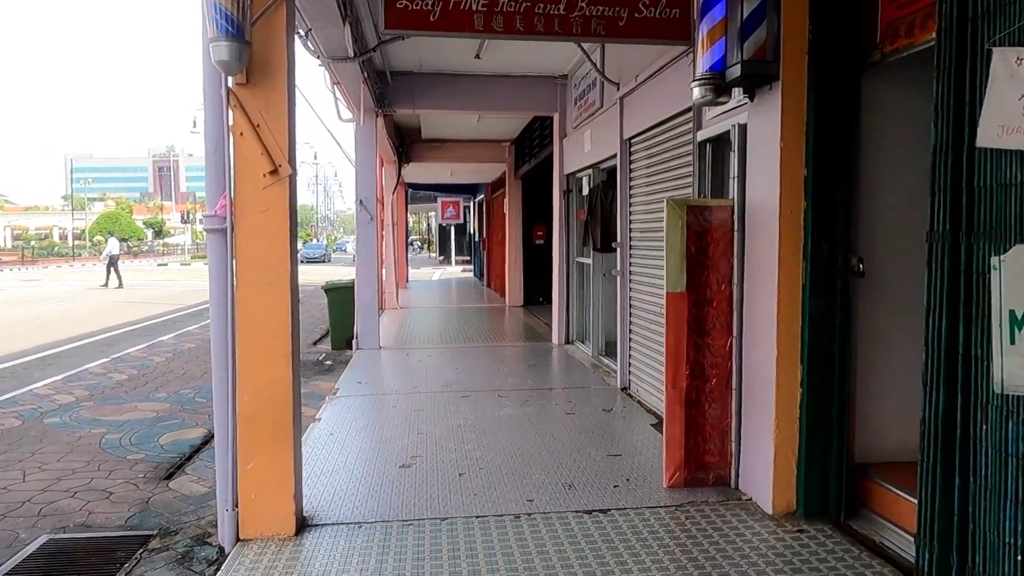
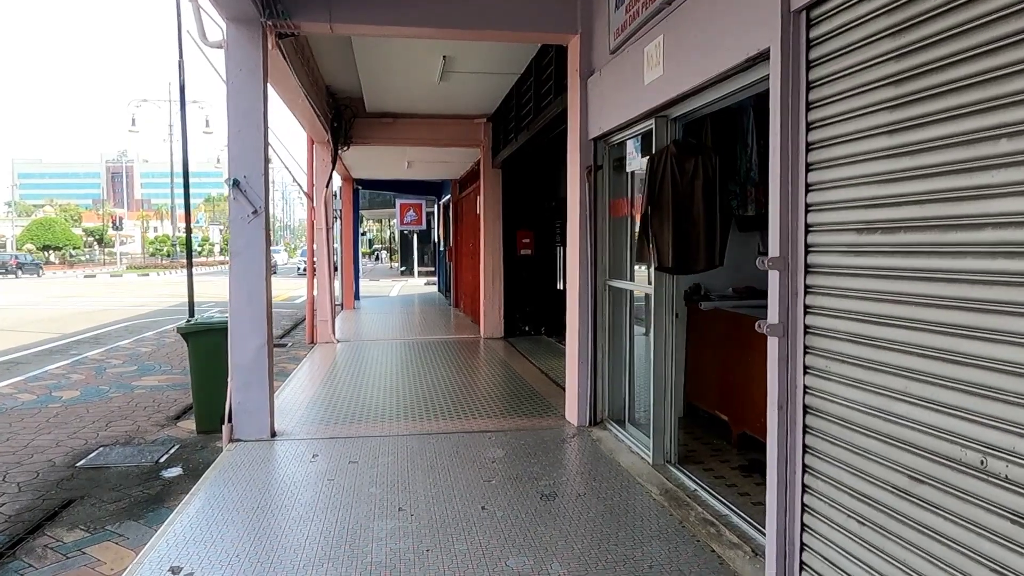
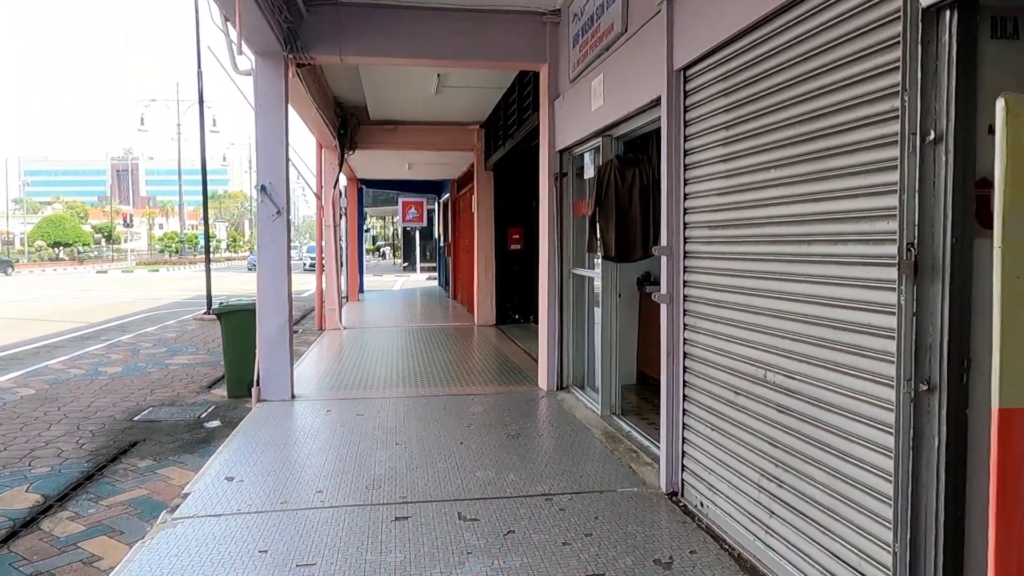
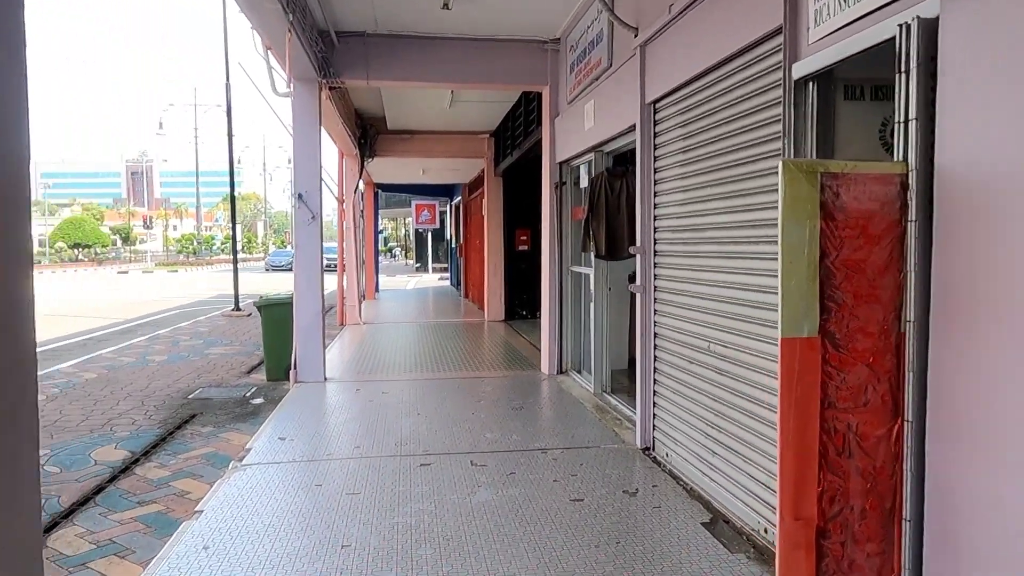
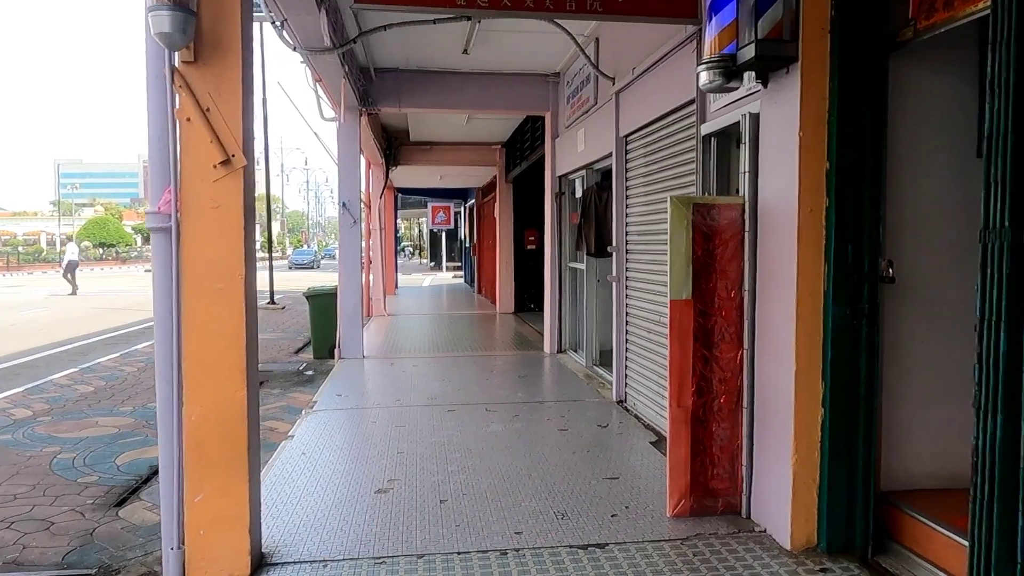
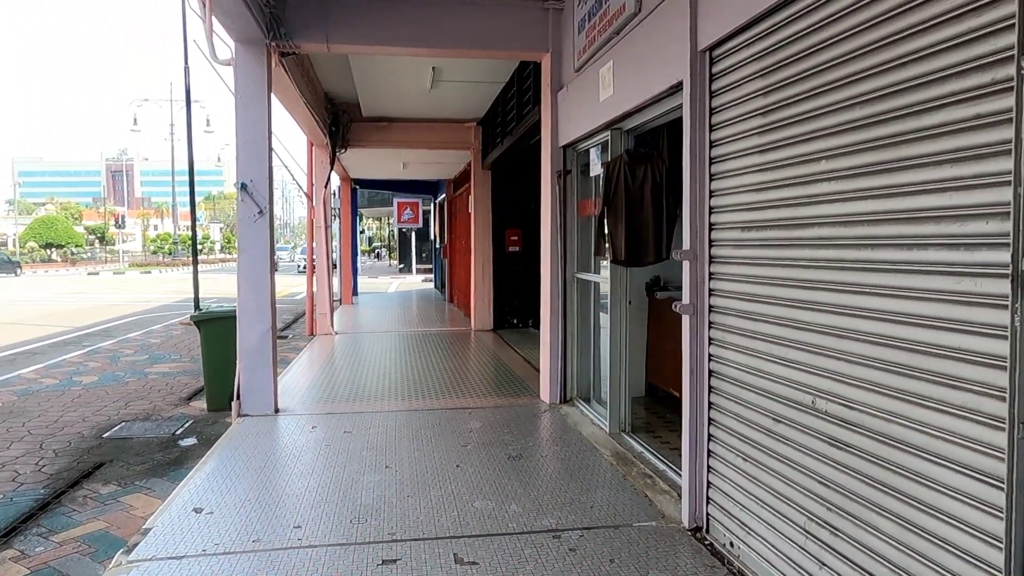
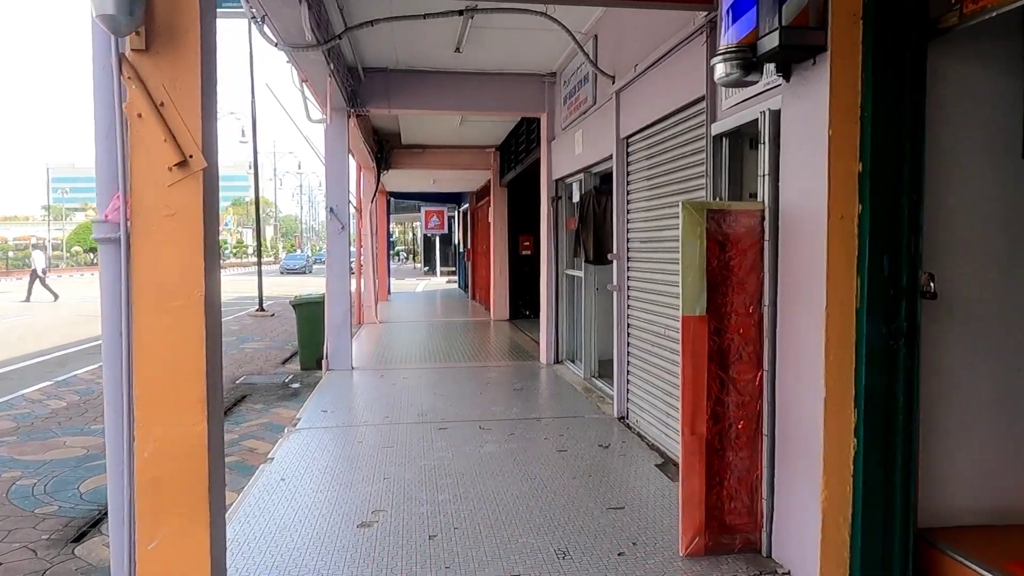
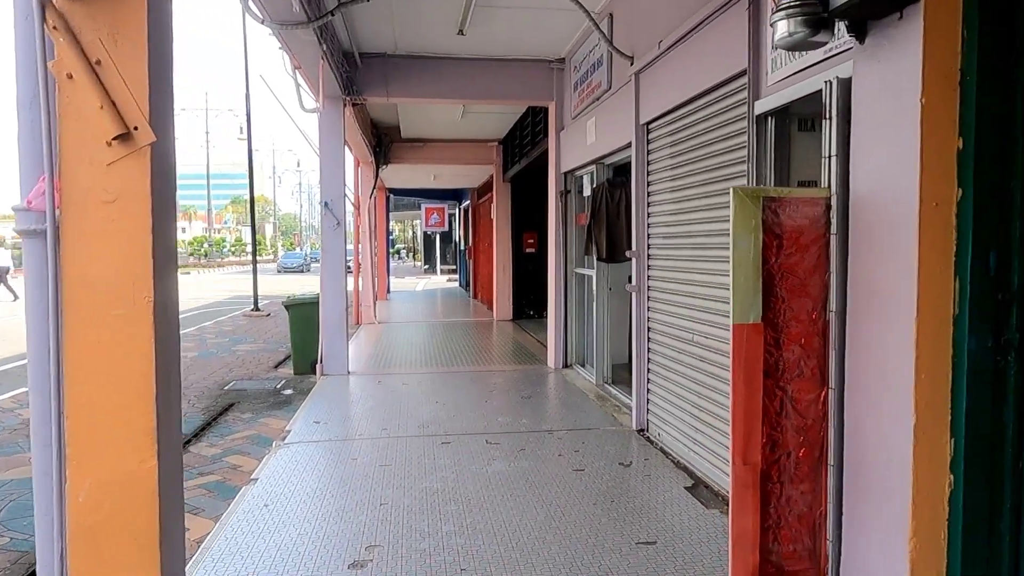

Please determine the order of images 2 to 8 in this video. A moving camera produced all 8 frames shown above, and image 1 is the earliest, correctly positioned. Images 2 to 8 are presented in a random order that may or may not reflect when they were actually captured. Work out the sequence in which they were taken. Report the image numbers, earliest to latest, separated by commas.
5, 7, 8, 4, 3, 6, 2
